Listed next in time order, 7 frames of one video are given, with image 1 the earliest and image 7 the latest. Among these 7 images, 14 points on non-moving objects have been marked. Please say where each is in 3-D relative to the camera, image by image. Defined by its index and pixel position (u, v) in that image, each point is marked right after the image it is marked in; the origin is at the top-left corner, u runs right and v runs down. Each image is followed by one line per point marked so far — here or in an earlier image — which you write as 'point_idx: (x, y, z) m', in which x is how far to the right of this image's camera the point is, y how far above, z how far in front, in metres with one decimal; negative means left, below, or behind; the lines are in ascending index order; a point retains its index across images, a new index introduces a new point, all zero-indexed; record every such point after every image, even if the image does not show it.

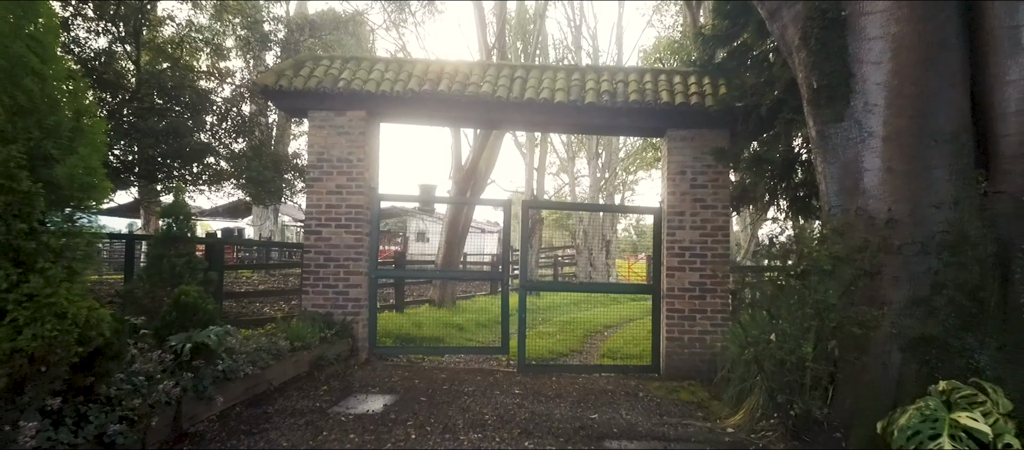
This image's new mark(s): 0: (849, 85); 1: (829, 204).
0: (+2.5, +1.1, +4.0) m
1: (+2.4, +0.2, +4.1) m
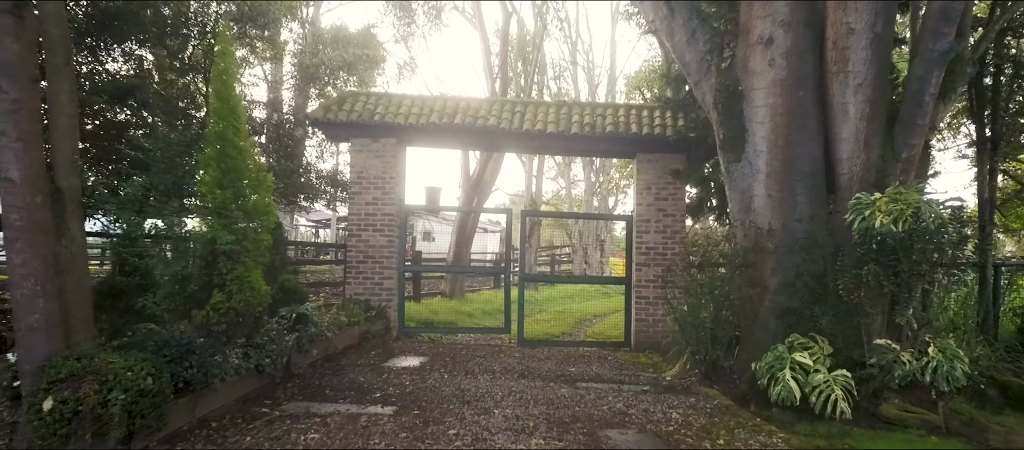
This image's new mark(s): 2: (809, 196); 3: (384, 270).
0: (+2.5, +1.0, +5.8) m
1: (+2.5, +0.1, +6.0) m
2: (+3.1, +0.3, +5.5) m
3: (-2.2, -0.7, +9.1) m
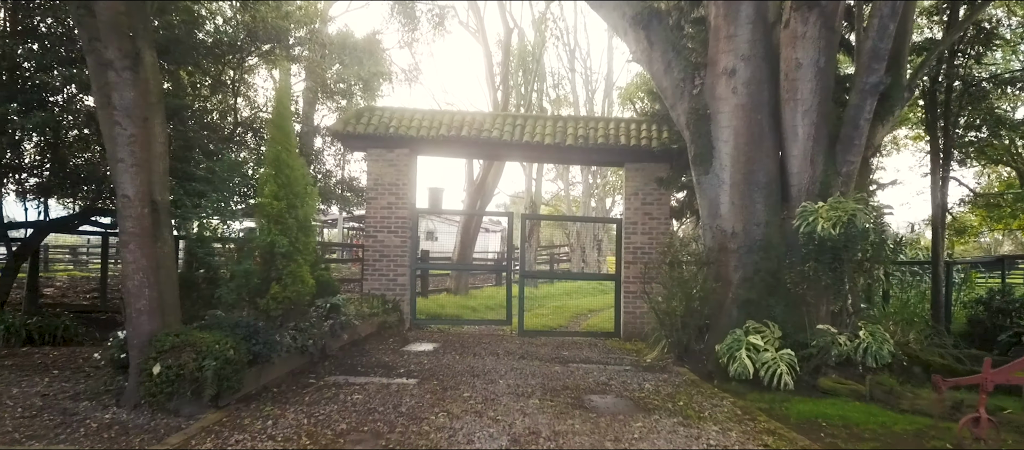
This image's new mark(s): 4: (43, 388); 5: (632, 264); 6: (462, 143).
0: (+2.5, +0.9, +6.8) m
1: (+2.5, 0.0, +7.0) m
2: (+3.1, +0.3, +6.5) m
3: (-2.1, -0.8, +10.1) m
4: (-4.5, -1.6, +5.2) m
5: (+2.1, -0.7, +9.7) m
6: (-0.9, +1.5, +10.0) m
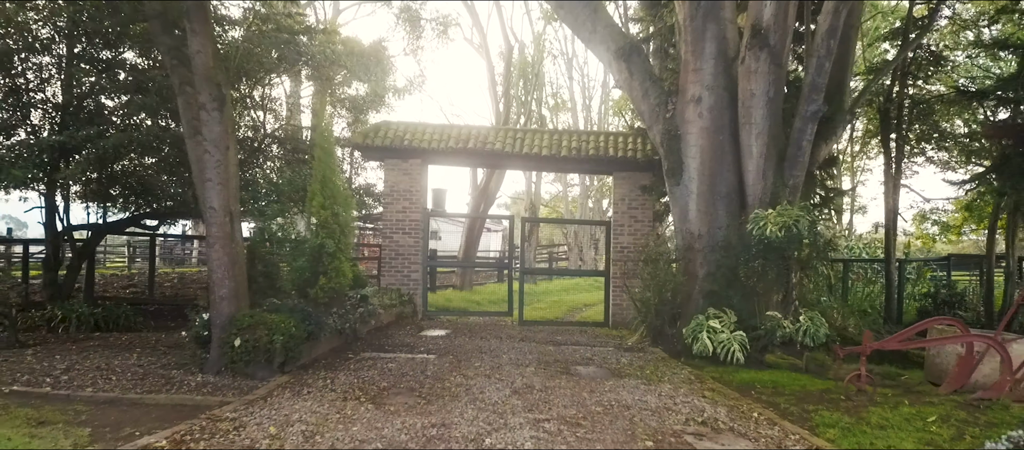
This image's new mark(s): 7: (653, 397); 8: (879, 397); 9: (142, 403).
0: (+2.5, +0.9, +8.1) m
1: (+2.5, 0.0, +8.2) m
2: (+3.1, +0.2, +7.8) m
3: (-2.1, -0.8, +11.4) m
4: (-4.5, -1.6, +6.5) m
5: (+2.2, -0.7, +11.0) m
6: (-0.9, +1.5, +11.3) m
7: (+1.3, -1.6, +5.0) m
8: (+3.4, -1.6, +5.0) m
9: (-3.3, -1.6, +4.8) m
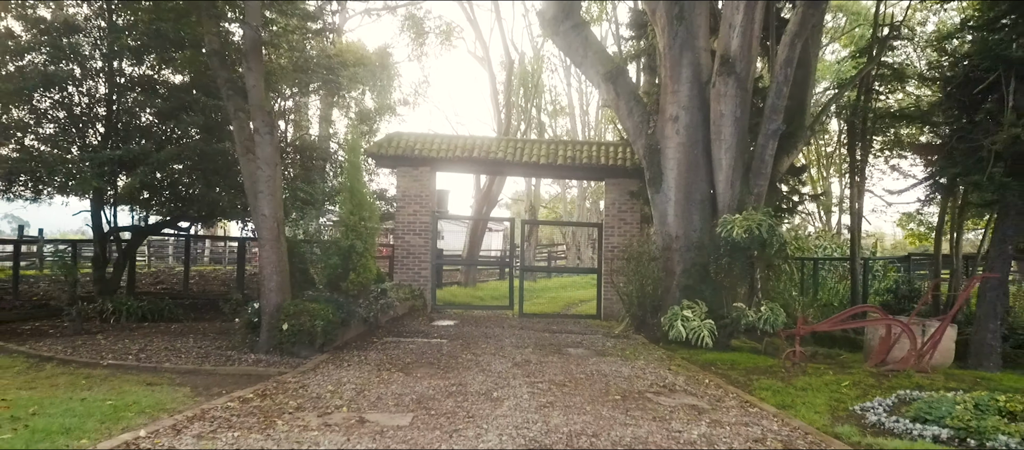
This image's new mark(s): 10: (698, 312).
0: (+2.6, +0.8, +9.2) m
1: (+2.5, -0.1, +9.4) m
2: (+3.1, +0.2, +8.9) m
3: (-2.1, -0.9, +12.5) m
4: (-4.5, -1.7, +7.6) m
5: (+2.2, -0.8, +12.1) m
6: (-0.9, +1.4, +12.4) m
7: (+1.3, -1.6, +6.2) m
8: (+3.4, -1.7, +6.2) m
9: (-3.3, -1.6, +5.9) m
10: (+2.9, -1.4, +8.4) m
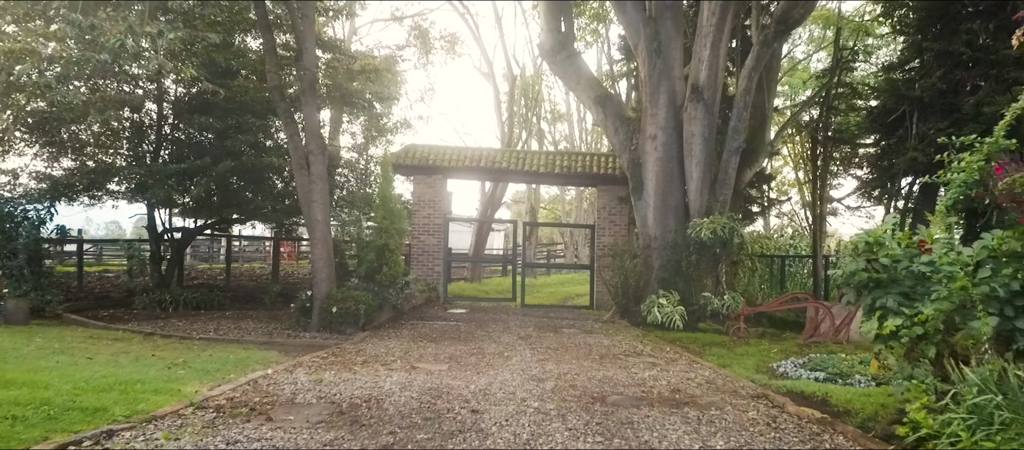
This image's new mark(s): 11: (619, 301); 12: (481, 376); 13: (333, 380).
0: (+2.6, +0.8, +10.9) m
1: (+2.6, -0.1, +11.0) m
2: (+3.2, +0.1, +10.6) m
3: (-2.0, -0.9, +14.2) m
4: (-4.4, -1.7, +9.3) m
5: (+2.3, -0.8, +13.8) m
6: (-0.8, +1.4, +14.1) m
7: (+1.4, -1.7, +7.8) m
8: (+3.5, -1.7, +7.8) m
9: (-3.2, -1.7, +7.6) m
10: (+3.0, -1.4, +10.0) m
11: (+2.2, -1.5, +10.9) m
12: (-0.3, -1.4, +5.1) m
13: (-1.6, -1.4, +4.8) m
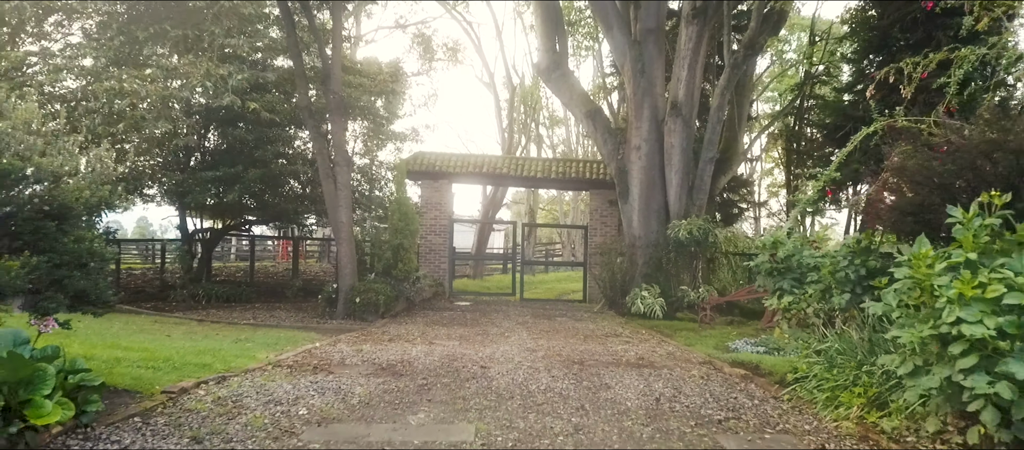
0: (+2.6, +0.8, +12.2) m
1: (+2.6, -0.1, +12.3) m
2: (+3.2, +0.1, +11.9) m
3: (-2.0, -0.9, +15.5) m
4: (-4.4, -1.7, +10.6) m
5: (+2.3, -0.8, +15.1) m
6: (-0.8, +1.4, +15.4) m
7: (+1.4, -1.7, +9.1) m
8: (+3.5, -1.7, +9.1) m
9: (-3.2, -1.7, +8.9) m
10: (+3.0, -1.4, +11.3) m
11: (+2.2, -1.5, +12.2) m
12: (-0.3, -1.5, +6.4) m
13: (-1.6, -1.4, +6.1) m
